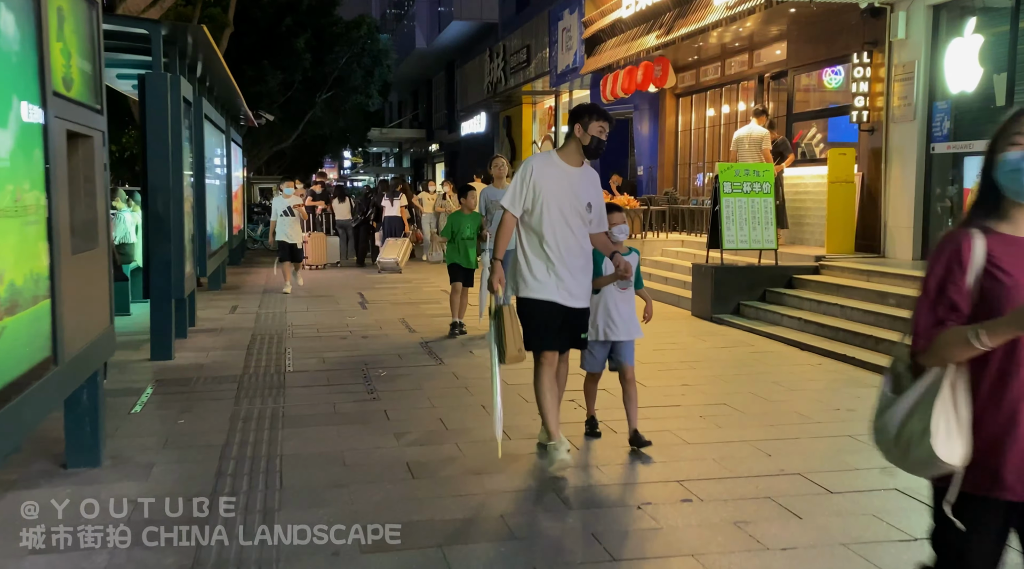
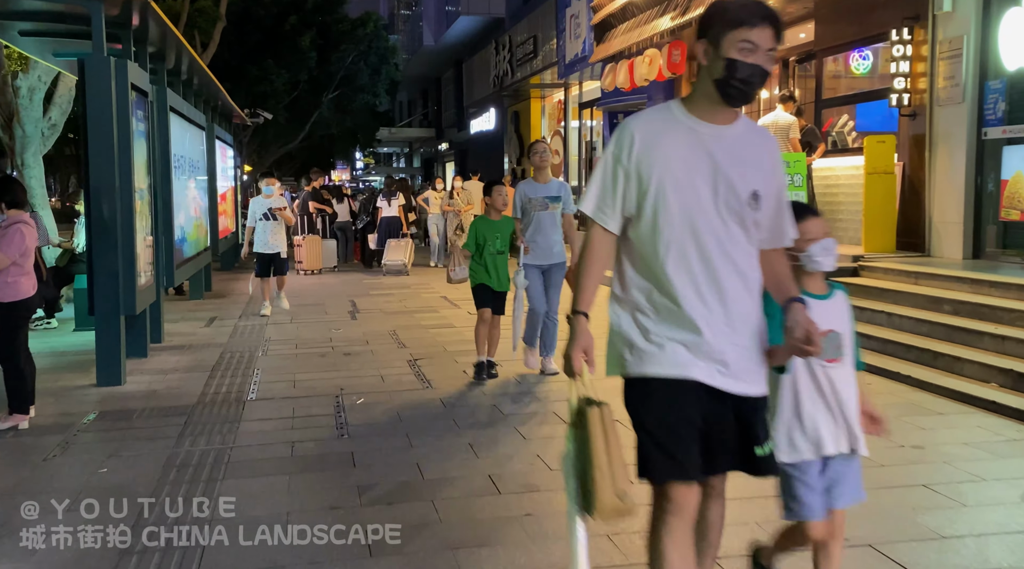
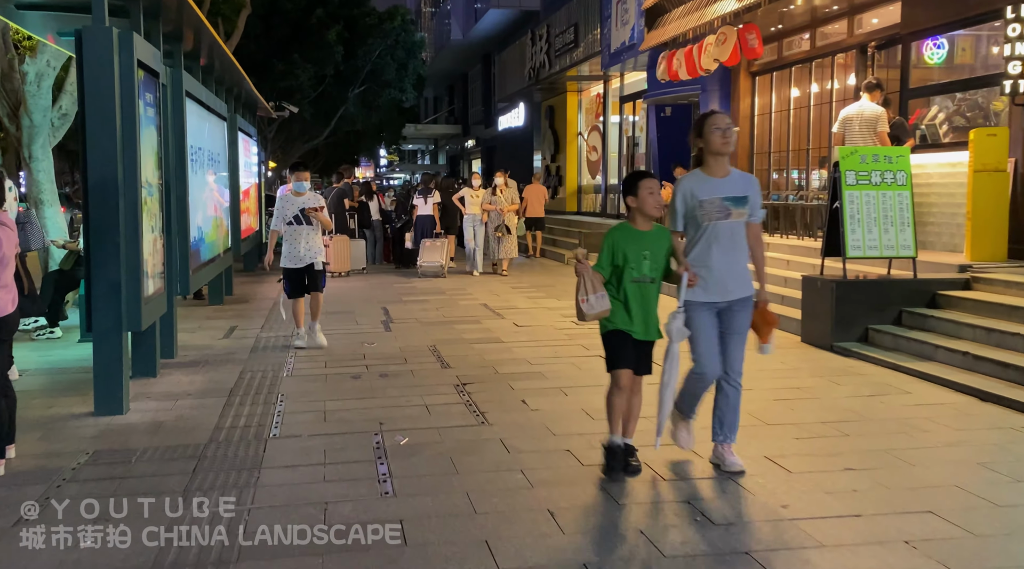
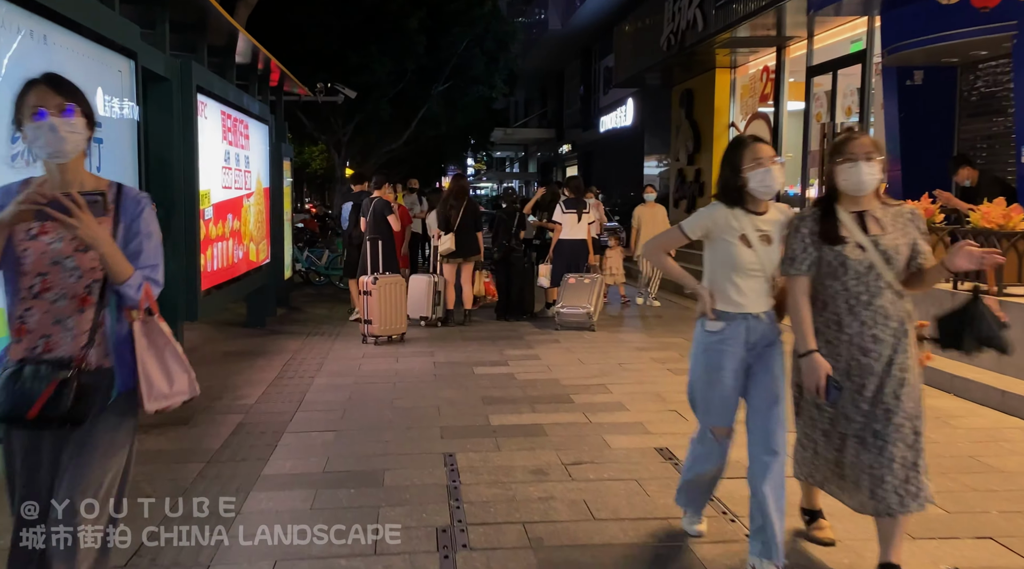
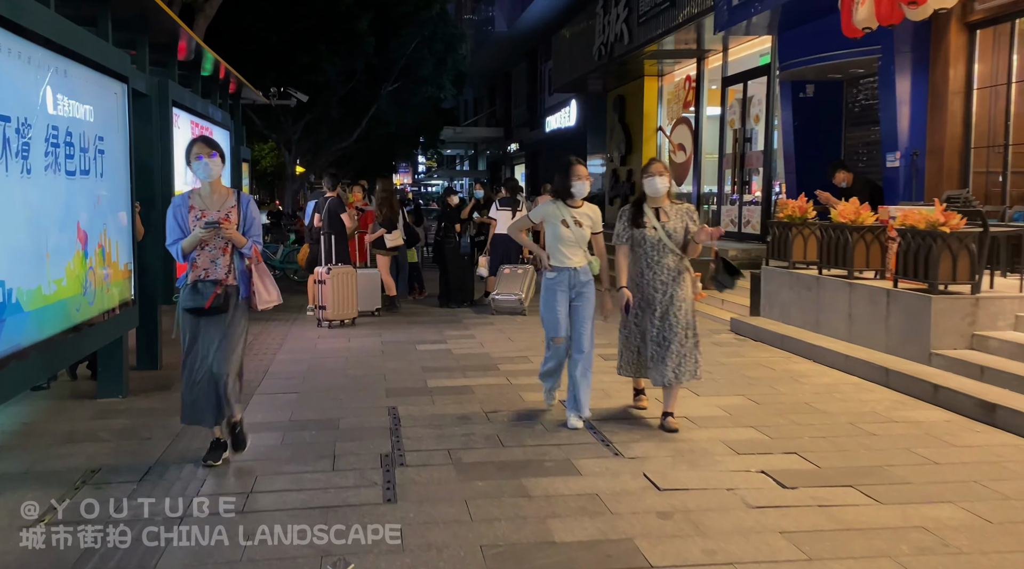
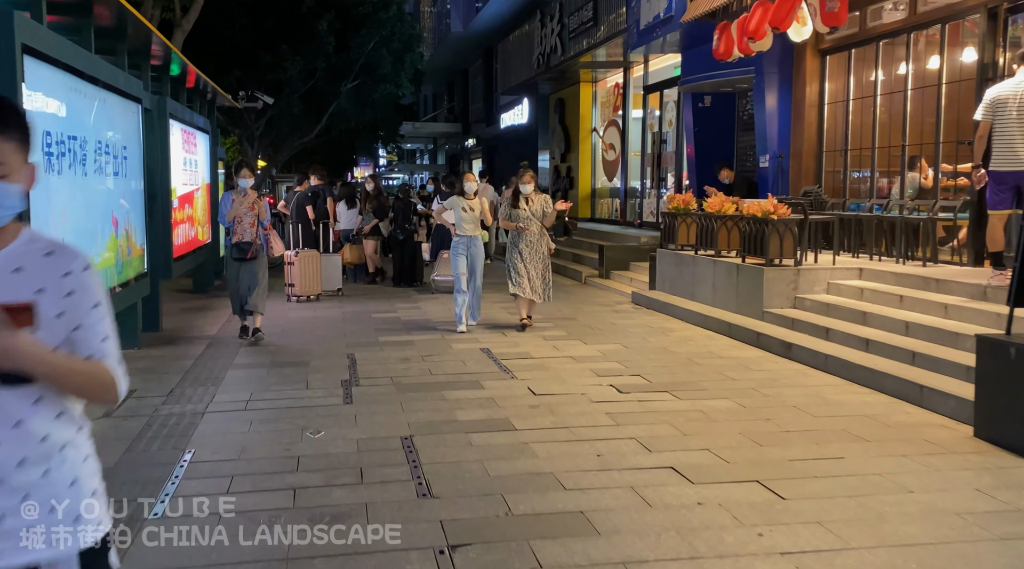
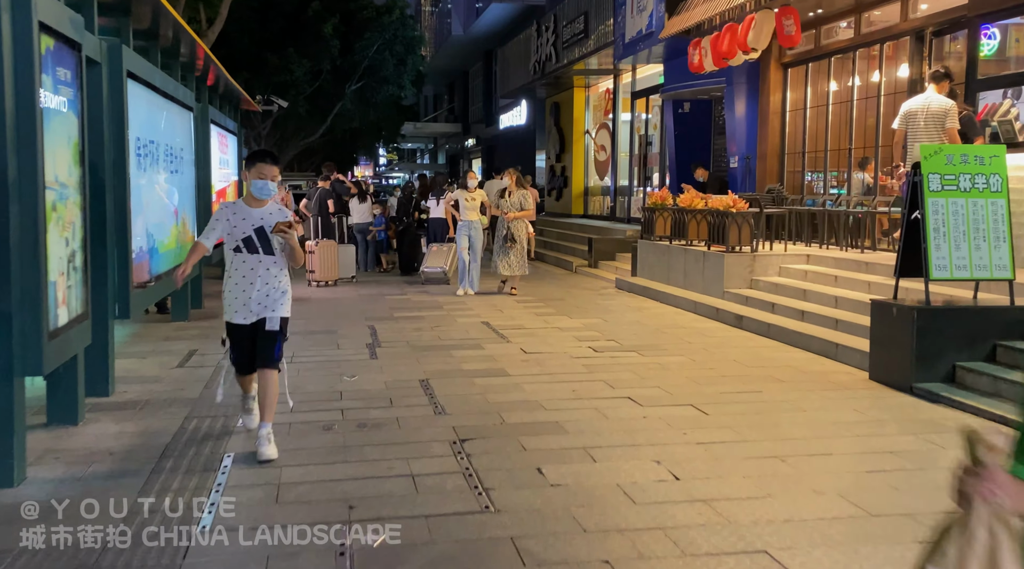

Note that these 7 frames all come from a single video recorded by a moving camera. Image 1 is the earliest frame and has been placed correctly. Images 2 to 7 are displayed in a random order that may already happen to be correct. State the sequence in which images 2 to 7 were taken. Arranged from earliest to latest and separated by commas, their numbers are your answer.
2, 3, 7, 6, 5, 4
